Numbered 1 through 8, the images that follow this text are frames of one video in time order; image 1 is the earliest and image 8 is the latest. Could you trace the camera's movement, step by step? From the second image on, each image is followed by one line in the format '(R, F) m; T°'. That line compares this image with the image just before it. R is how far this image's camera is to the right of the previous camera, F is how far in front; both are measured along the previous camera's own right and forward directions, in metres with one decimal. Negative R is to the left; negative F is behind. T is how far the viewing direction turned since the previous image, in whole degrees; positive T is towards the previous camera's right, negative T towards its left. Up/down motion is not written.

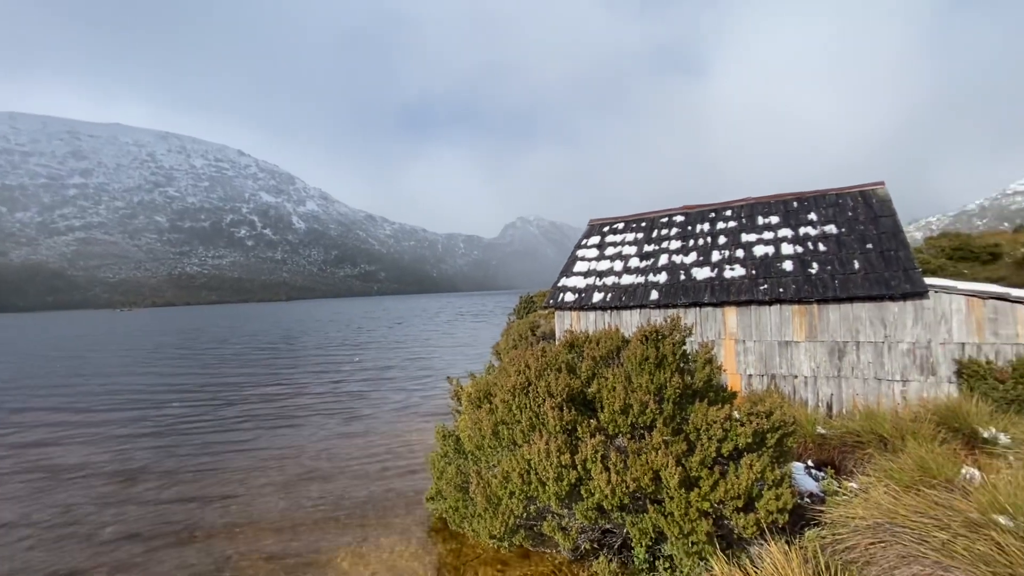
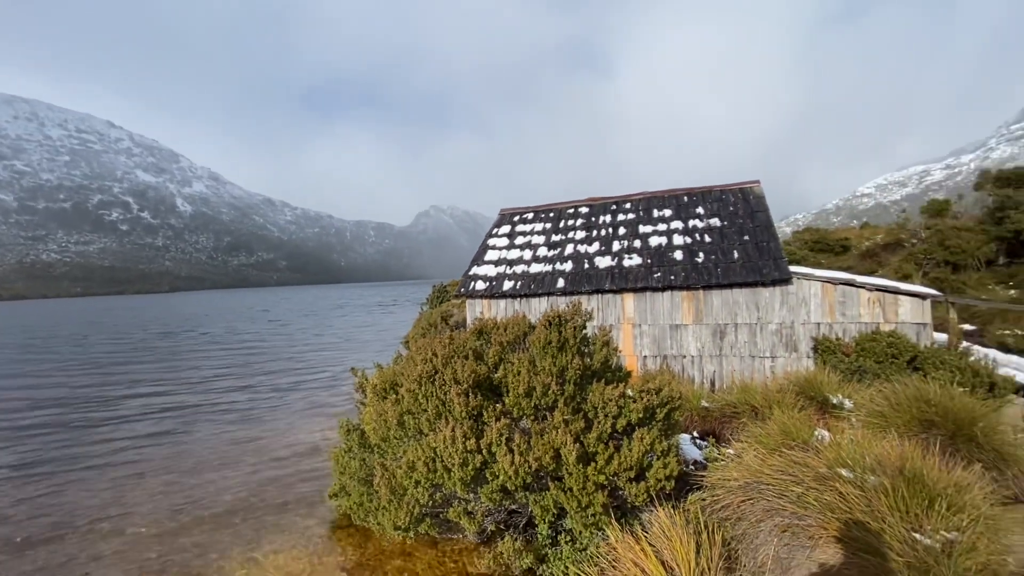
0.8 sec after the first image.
(+0.1, 0.0) m; +10°
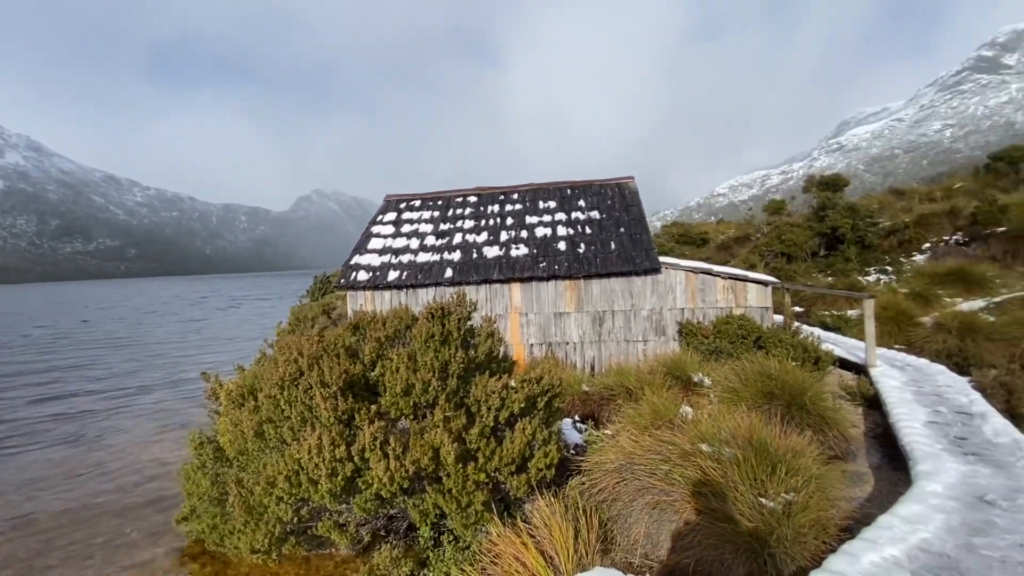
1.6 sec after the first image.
(+0.1, +0.2) m; +13°
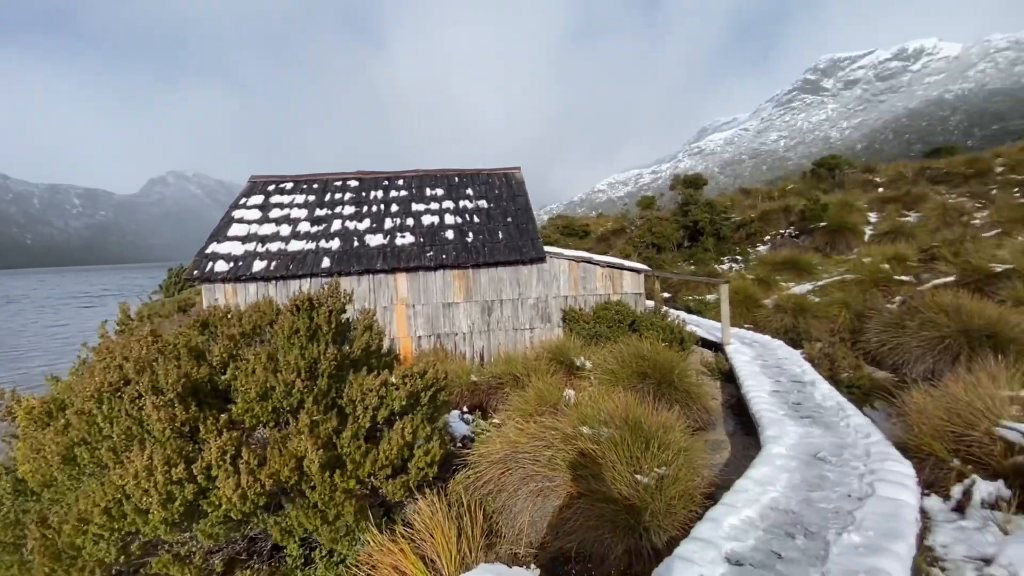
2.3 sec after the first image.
(+0.1, +0.2) m; +13°
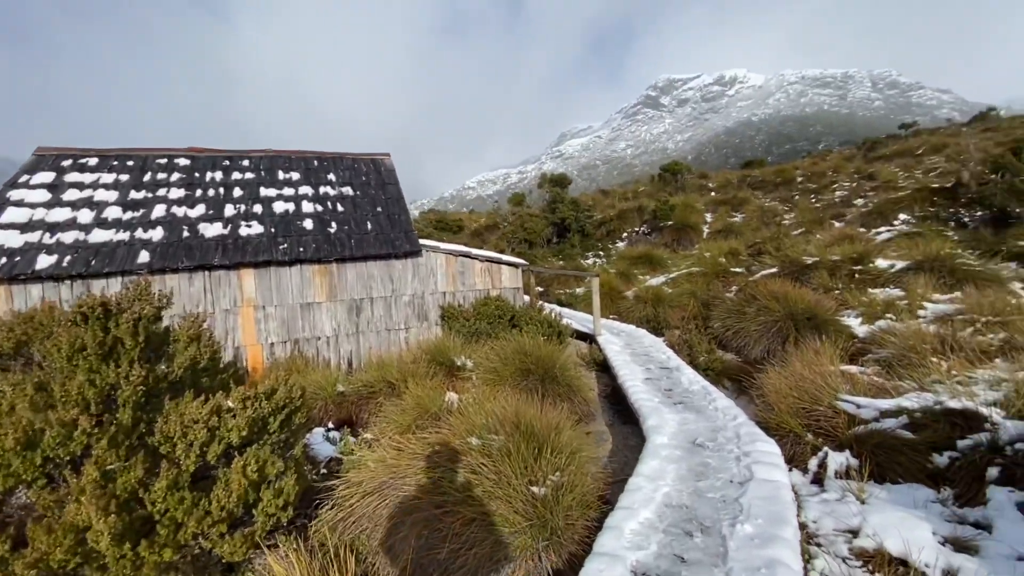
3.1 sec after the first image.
(0.0, +0.5) m; +15°
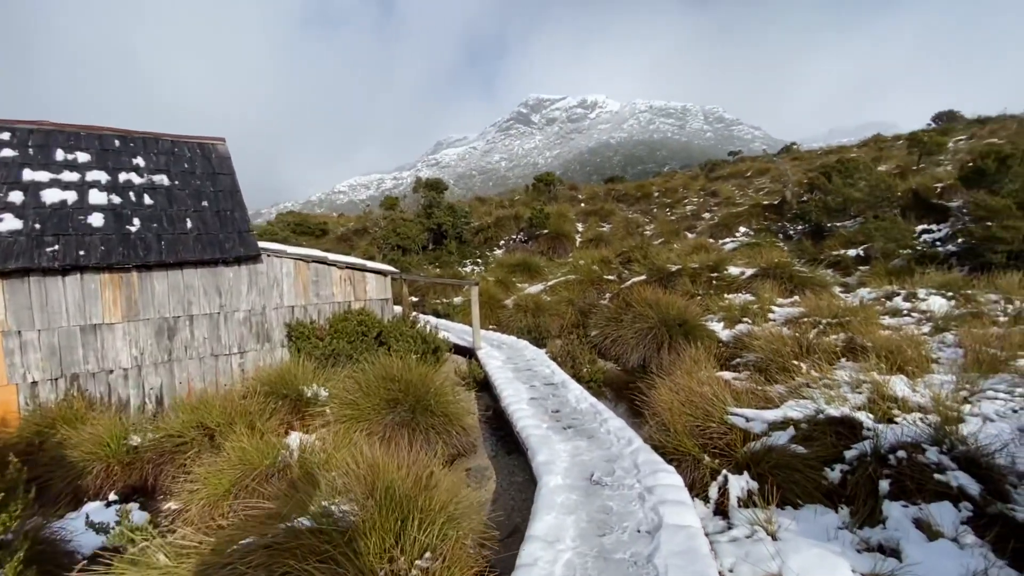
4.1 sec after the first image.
(+0.1, +0.8) m; +15°
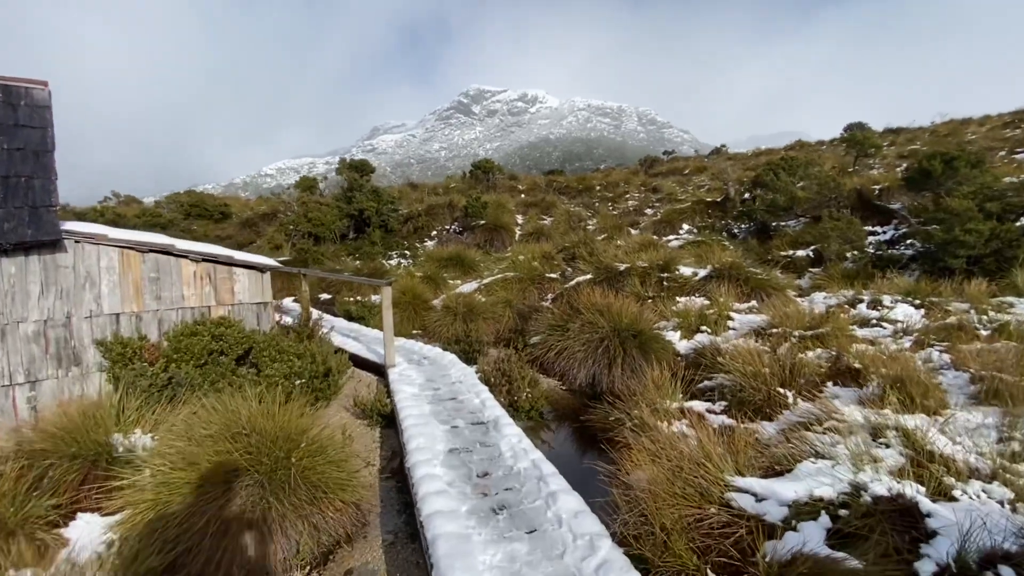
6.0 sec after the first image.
(+0.2, +1.5) m; +7°
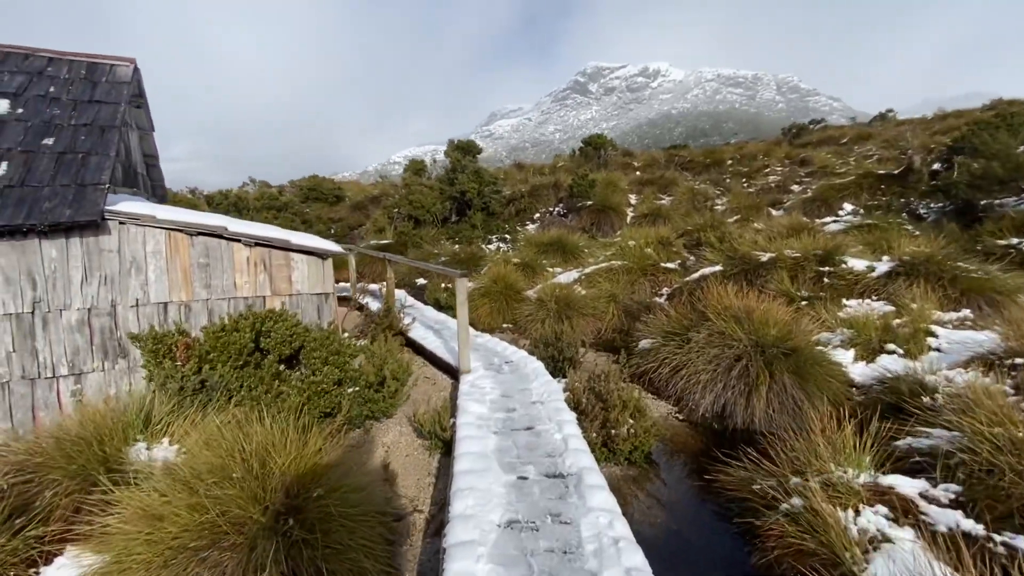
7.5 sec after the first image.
(+0.1, +1.3) m; -13°
